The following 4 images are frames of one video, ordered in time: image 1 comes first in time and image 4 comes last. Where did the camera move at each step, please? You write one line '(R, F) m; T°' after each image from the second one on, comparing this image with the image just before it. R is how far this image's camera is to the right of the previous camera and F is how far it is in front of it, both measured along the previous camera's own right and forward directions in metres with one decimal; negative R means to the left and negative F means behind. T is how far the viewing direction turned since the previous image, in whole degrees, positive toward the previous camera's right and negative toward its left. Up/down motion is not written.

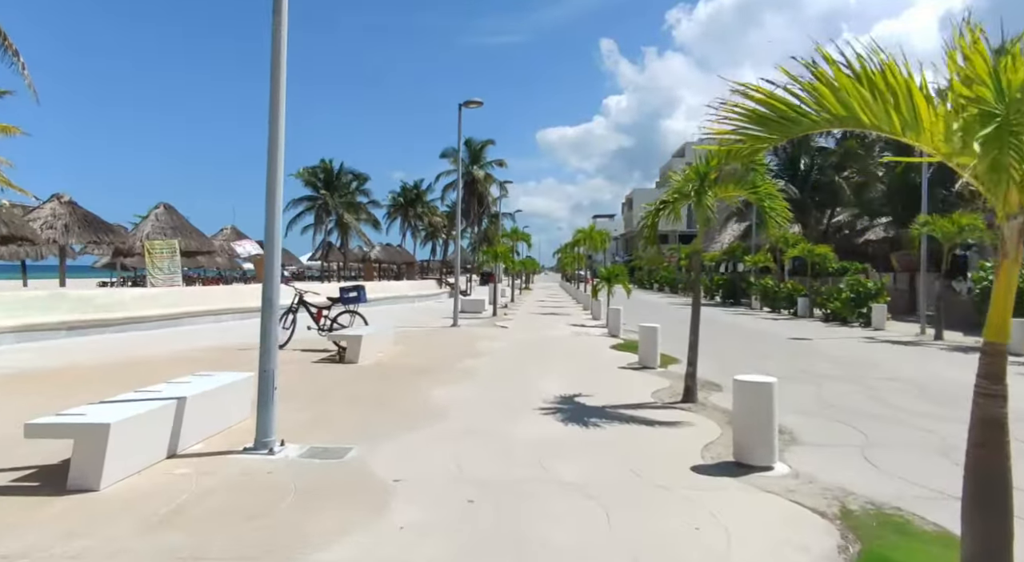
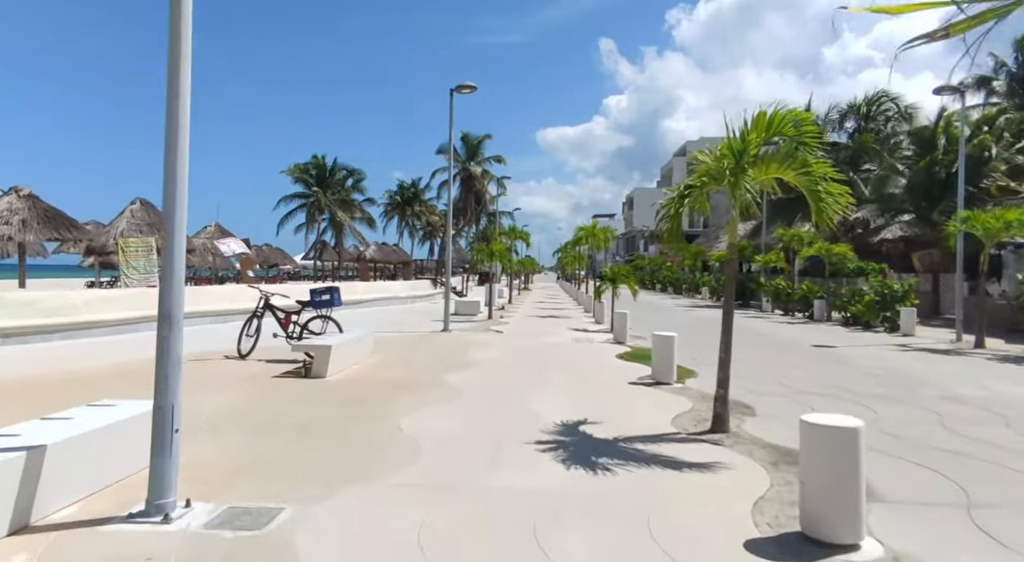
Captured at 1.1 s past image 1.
(+0.1, +1.6) m; 0°
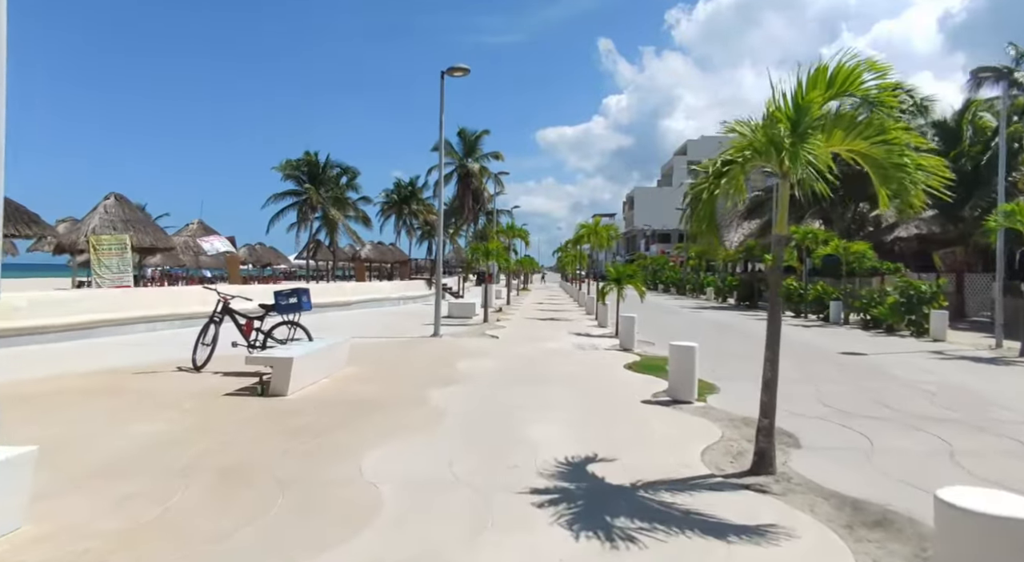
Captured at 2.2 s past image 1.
(+0.1, +1.5) m; 0°
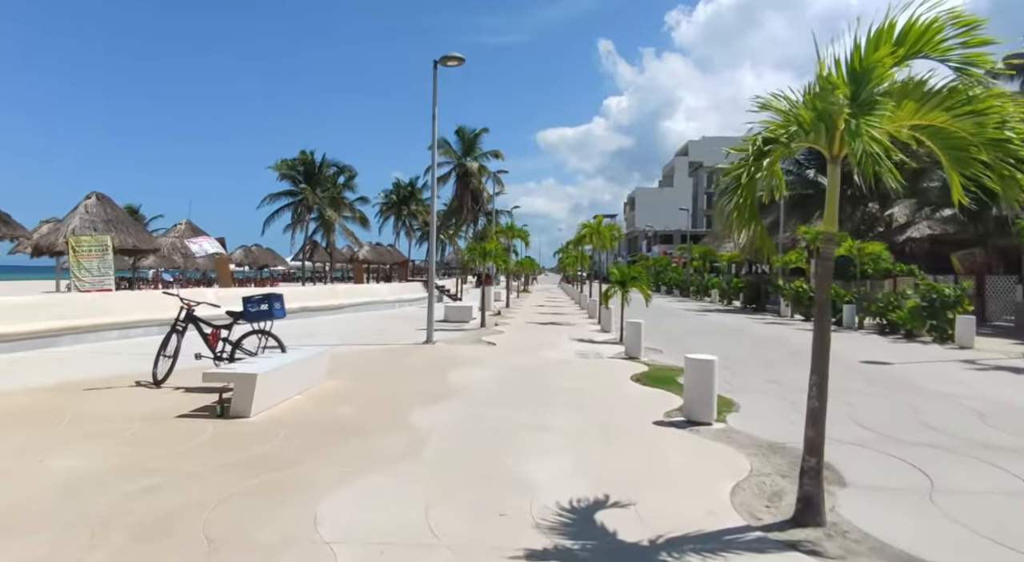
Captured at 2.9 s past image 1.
(+0.1, +1.1) m; 0°
